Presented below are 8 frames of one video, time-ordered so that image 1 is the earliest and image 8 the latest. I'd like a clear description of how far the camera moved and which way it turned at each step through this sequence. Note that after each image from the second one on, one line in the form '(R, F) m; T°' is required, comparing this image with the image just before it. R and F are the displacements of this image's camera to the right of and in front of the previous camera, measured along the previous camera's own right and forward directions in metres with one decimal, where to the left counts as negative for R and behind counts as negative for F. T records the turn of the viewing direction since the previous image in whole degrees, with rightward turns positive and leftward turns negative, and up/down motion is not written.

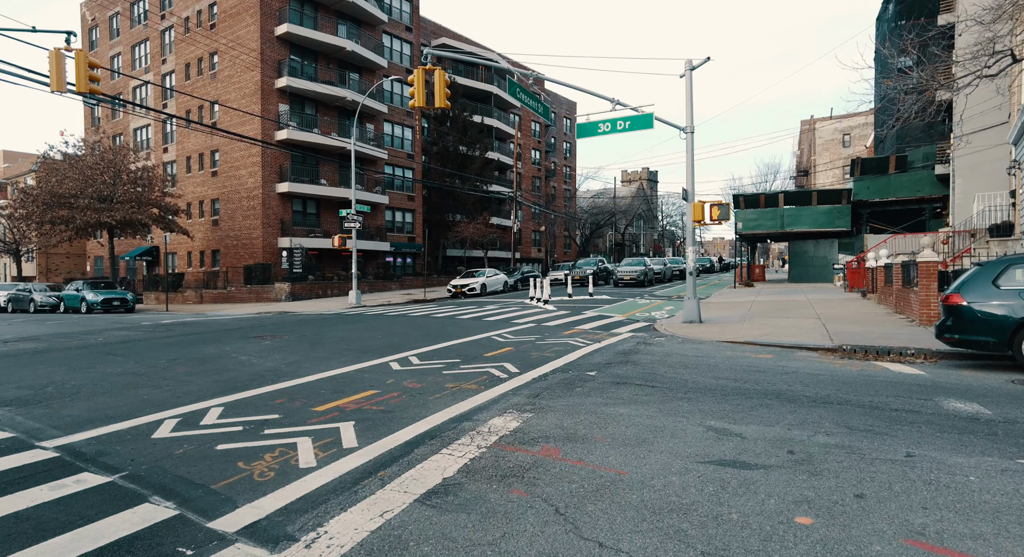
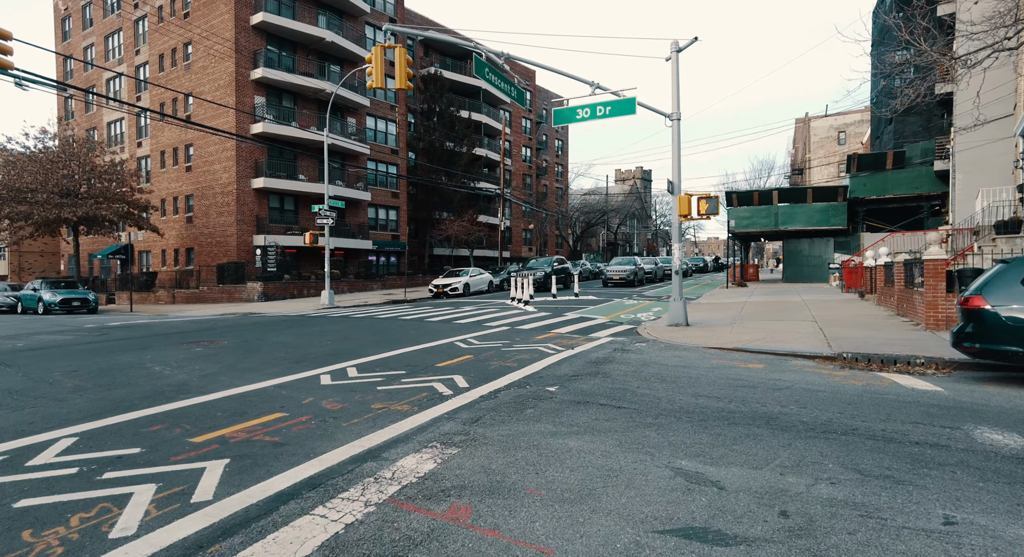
(+0.6, +1.1) m; 0°
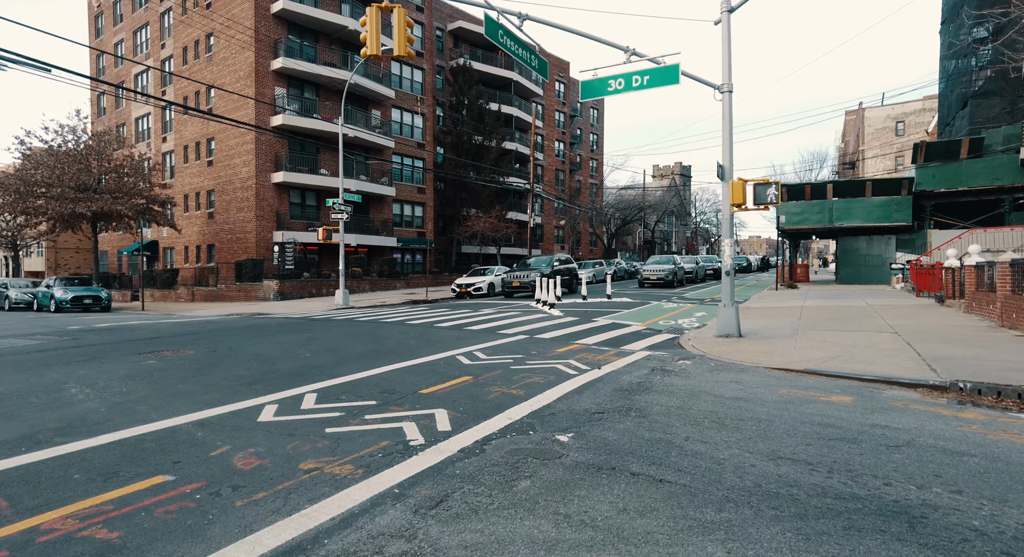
(+0.3, +1.8) m; -4°
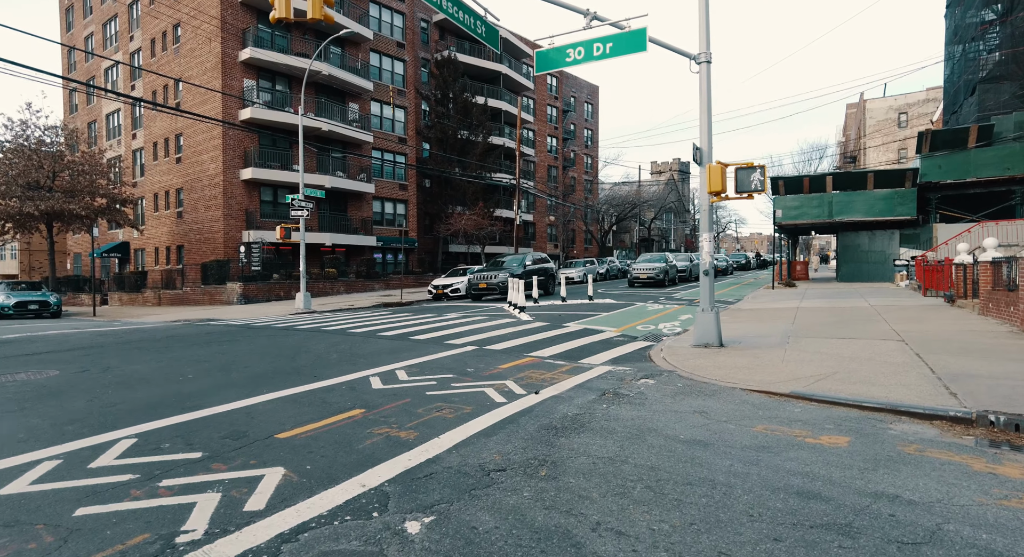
(+1.0, +1.5) m; 0°
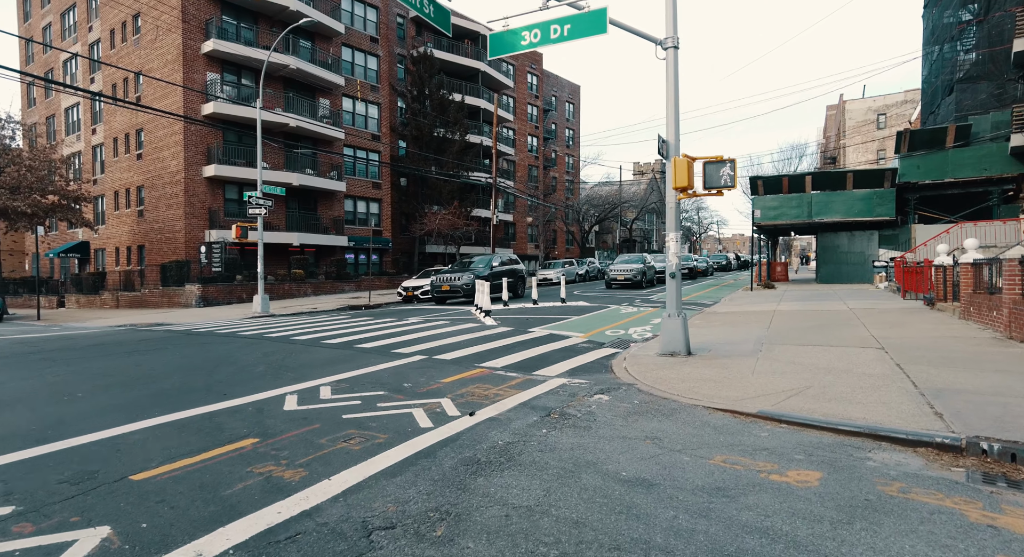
(+0.6, +0.8) m; +2°
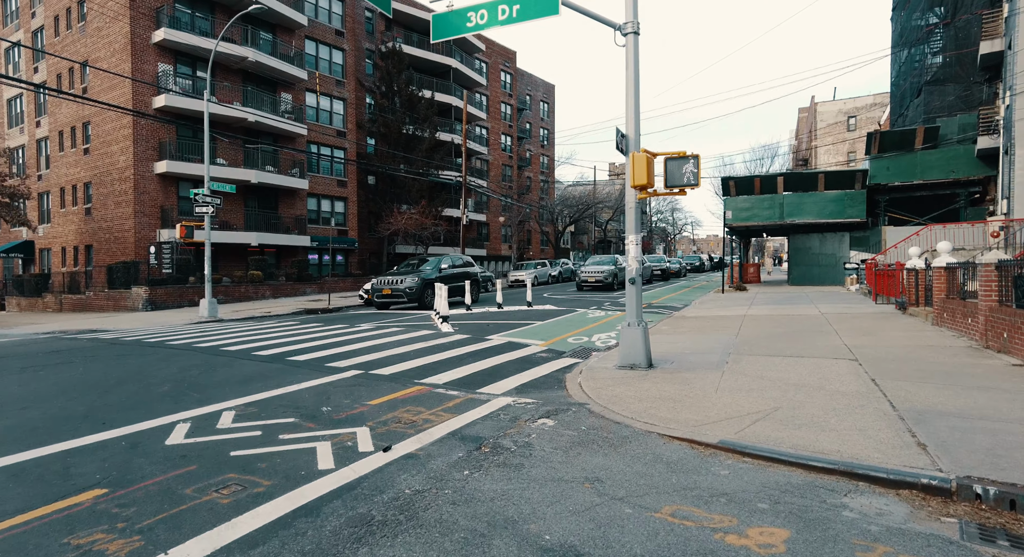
(+0.5, +0.8) m; +2°
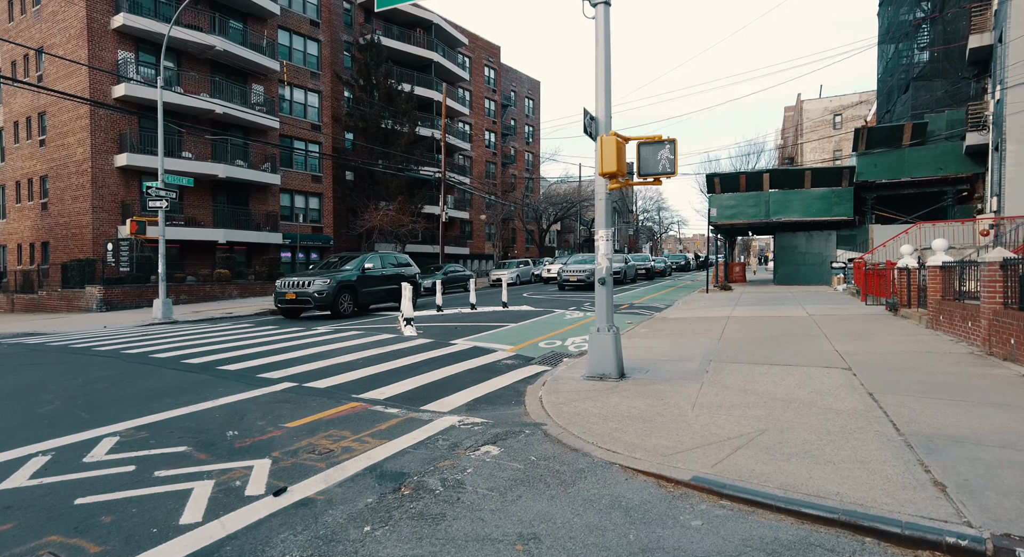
(+0.4, +0.9) m; +1°
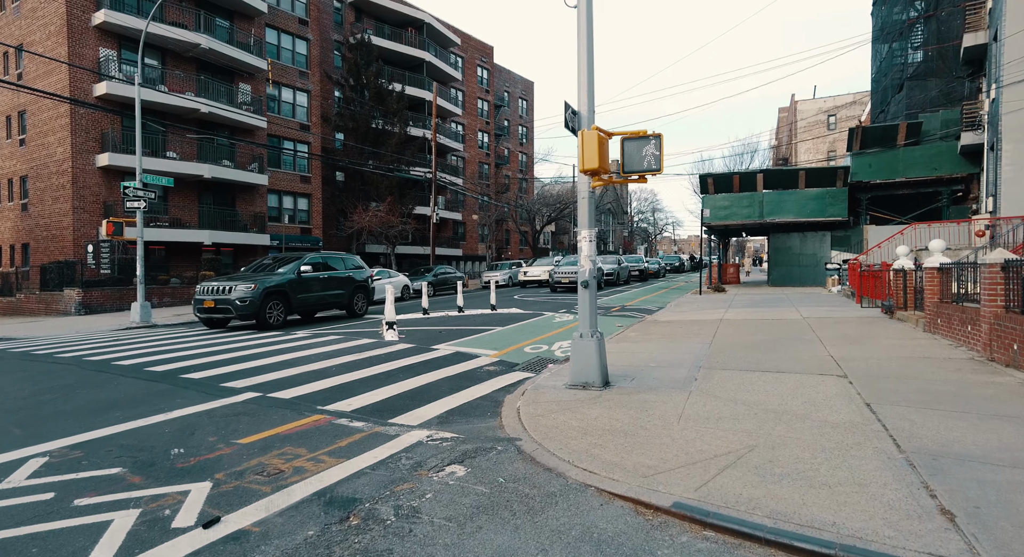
(+0.2, +0.4) m; 0°
